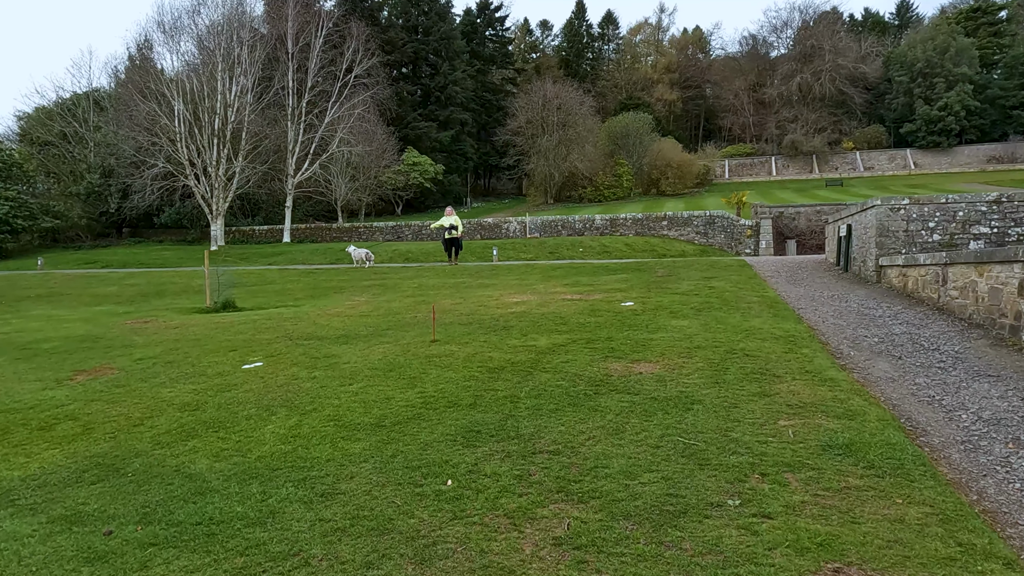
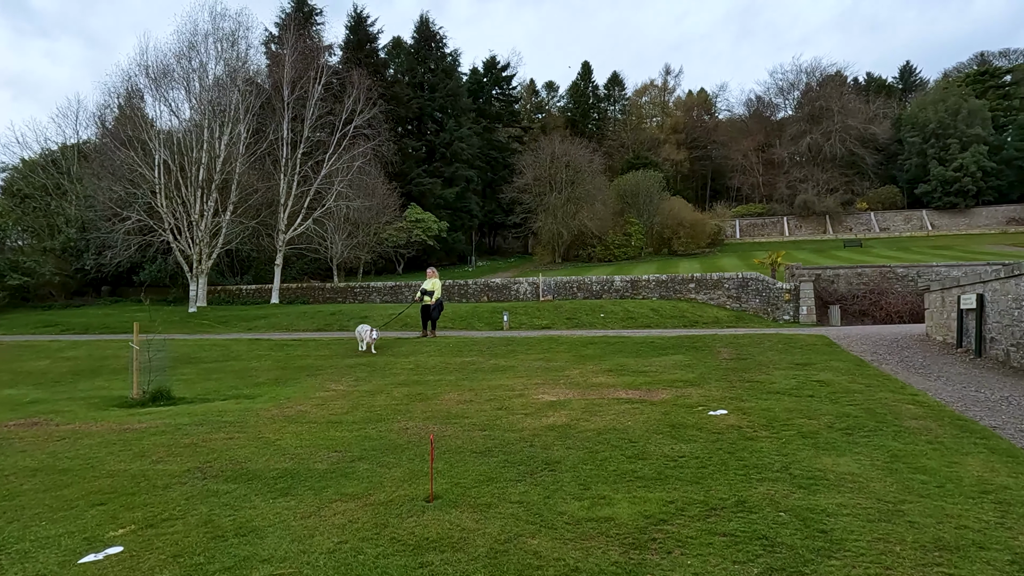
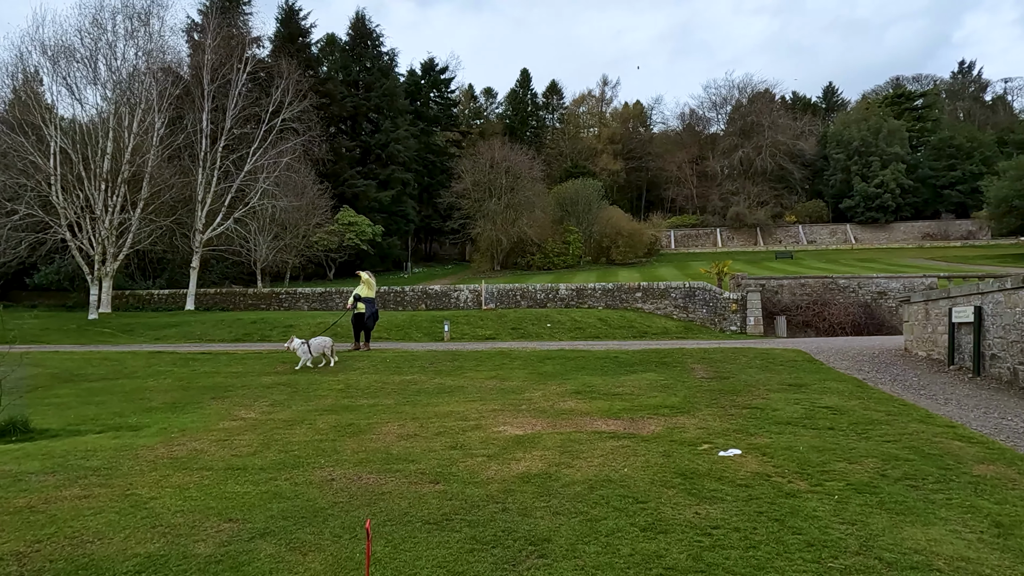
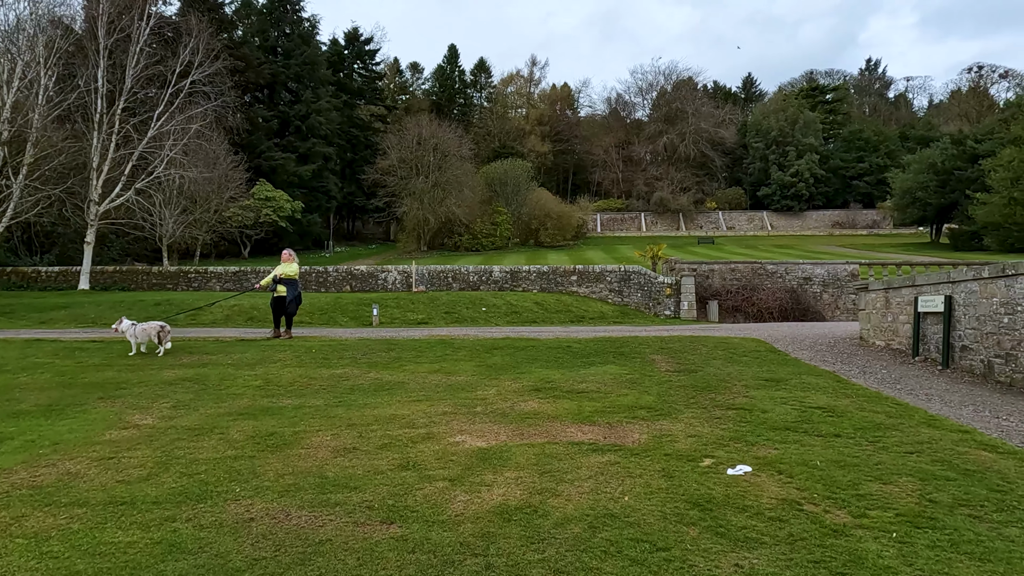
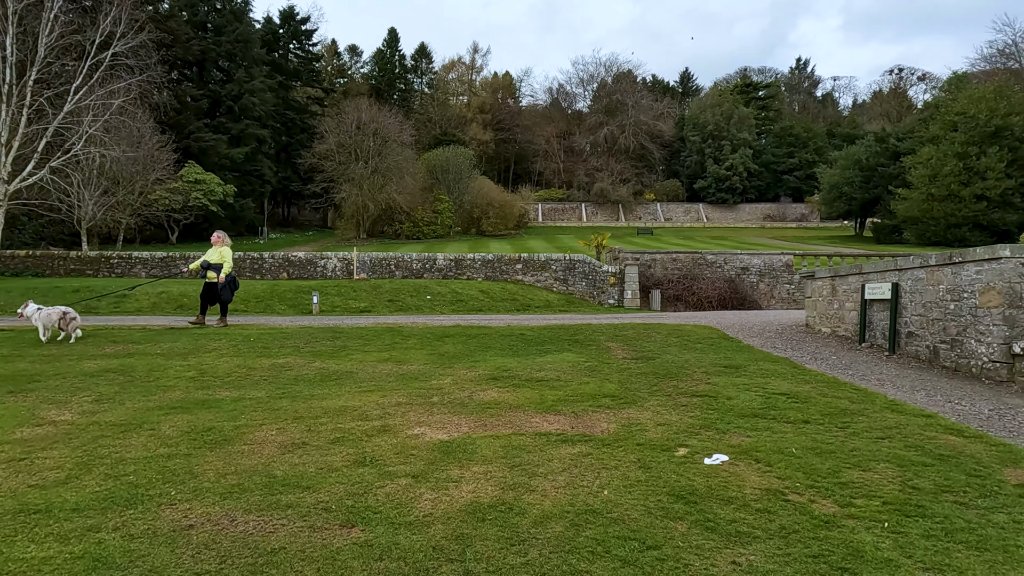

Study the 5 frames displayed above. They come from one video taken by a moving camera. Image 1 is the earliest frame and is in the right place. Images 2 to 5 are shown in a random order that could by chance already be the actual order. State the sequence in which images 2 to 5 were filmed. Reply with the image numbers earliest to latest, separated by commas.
2, 3, 4, 5
